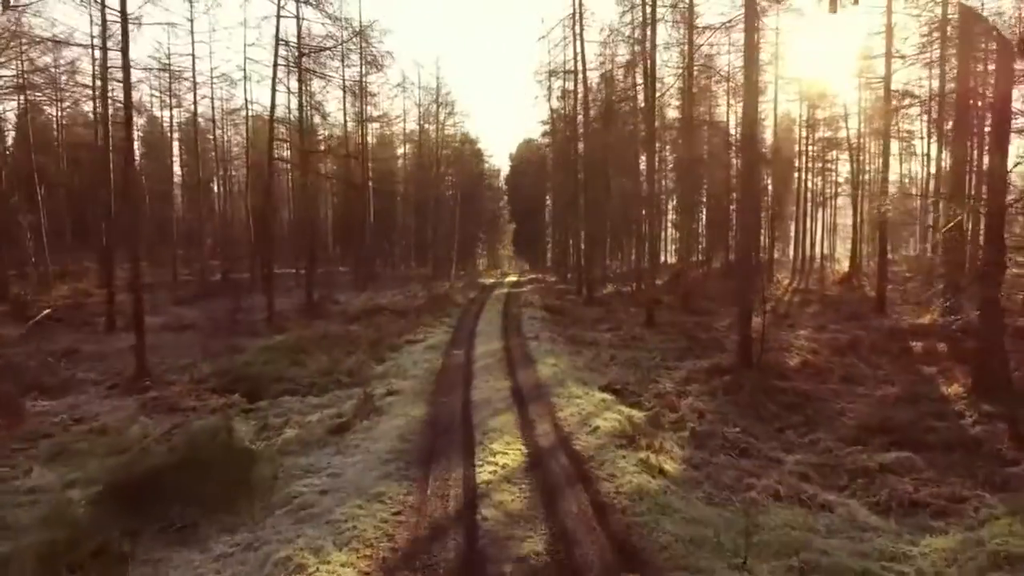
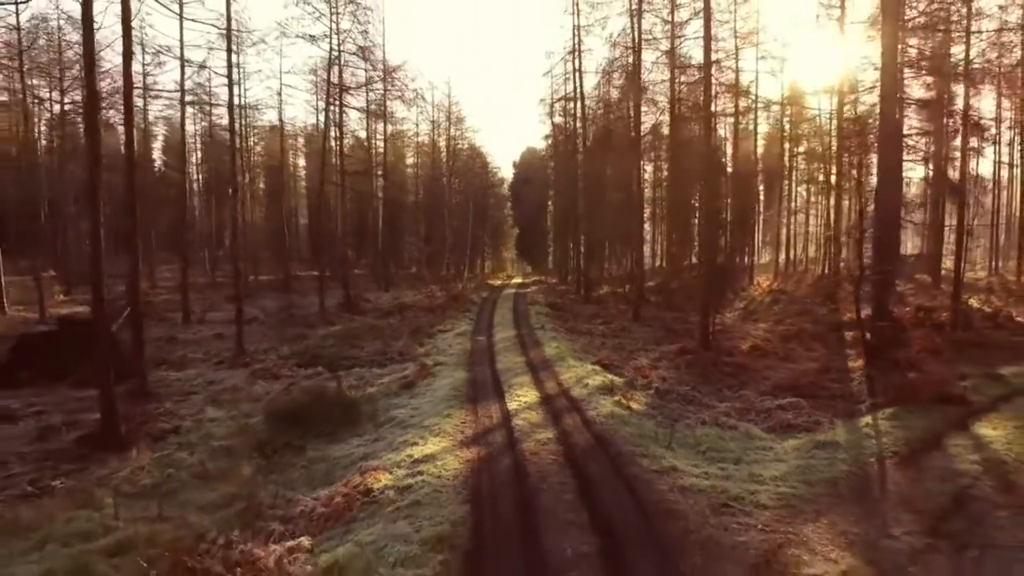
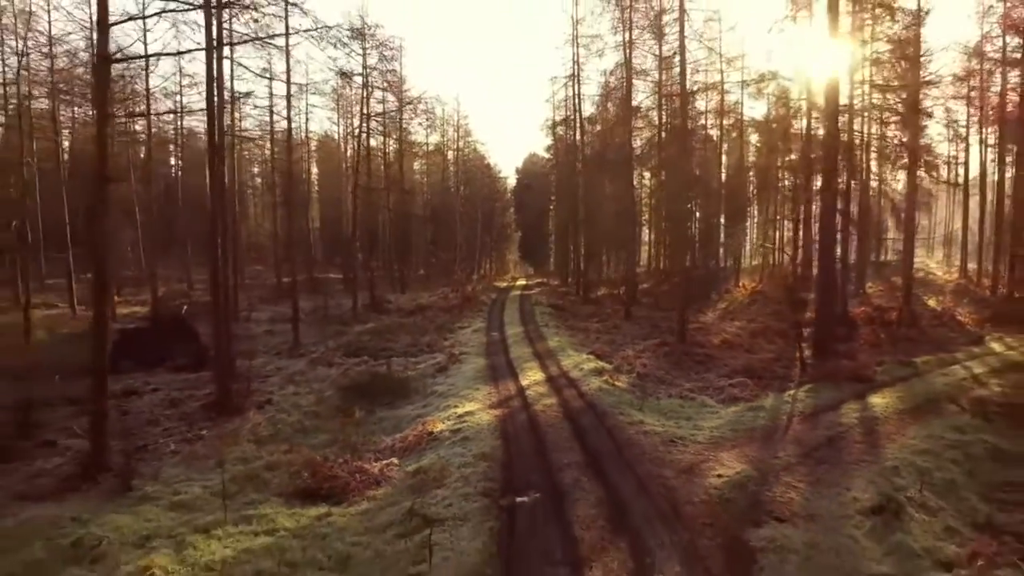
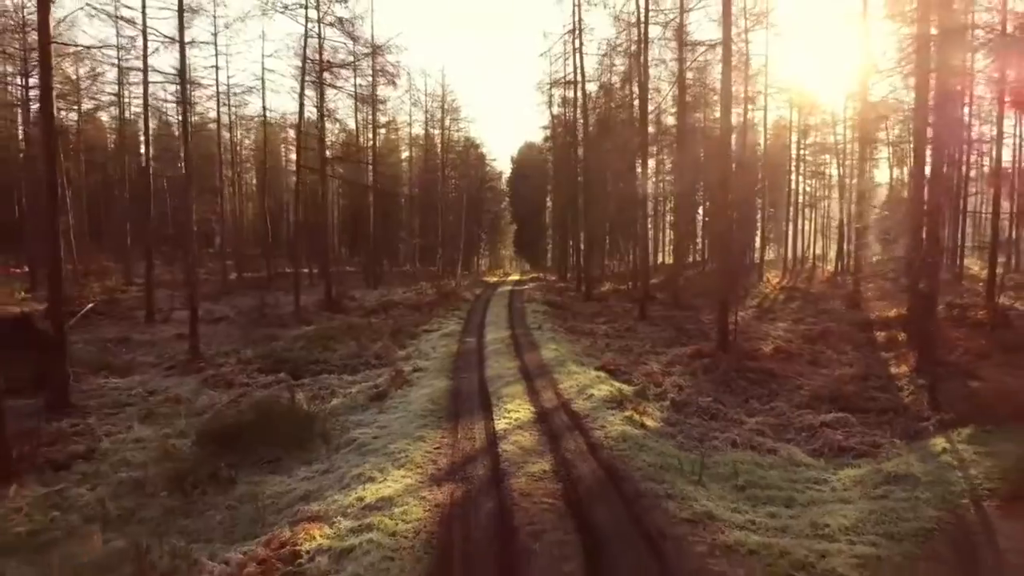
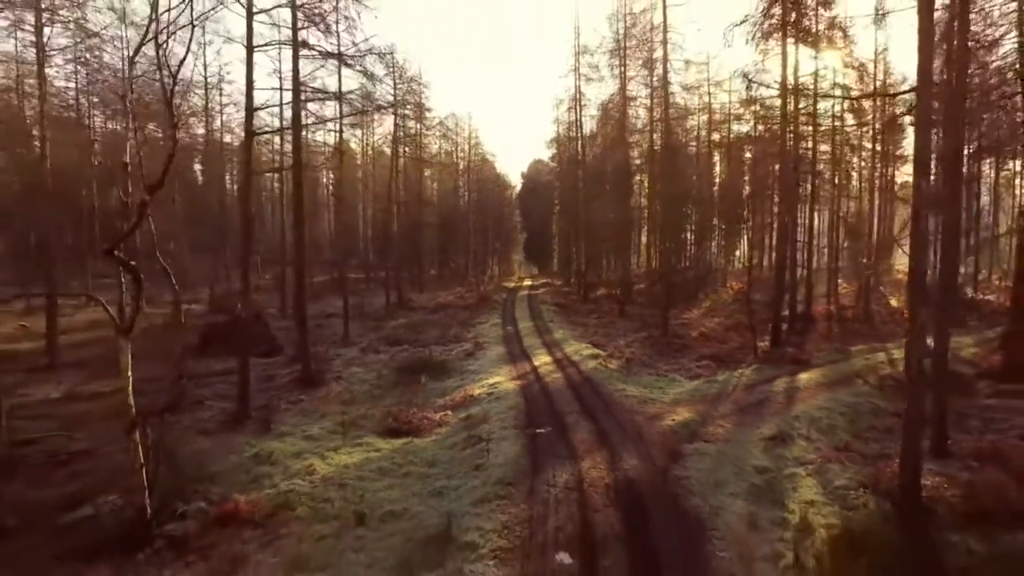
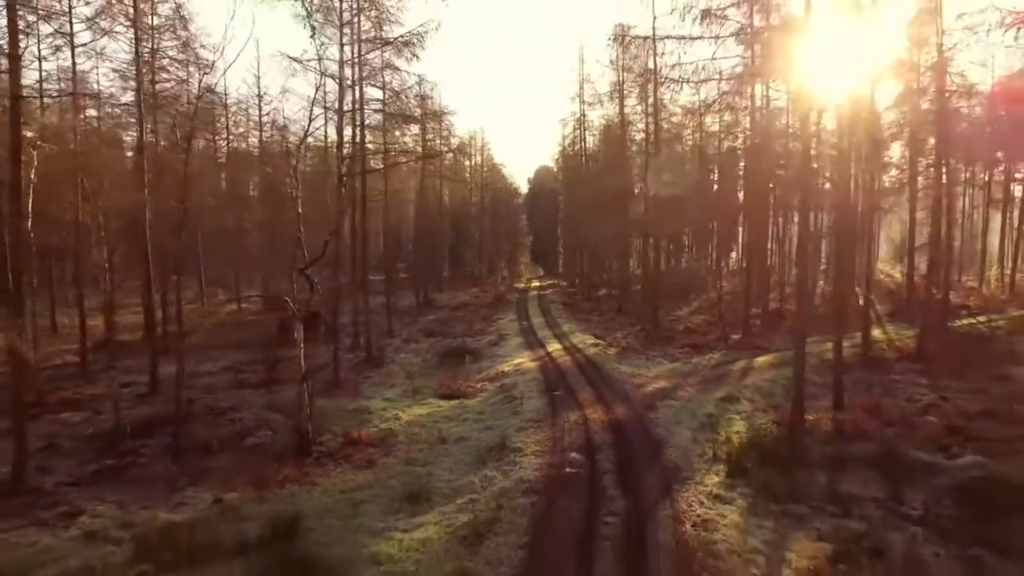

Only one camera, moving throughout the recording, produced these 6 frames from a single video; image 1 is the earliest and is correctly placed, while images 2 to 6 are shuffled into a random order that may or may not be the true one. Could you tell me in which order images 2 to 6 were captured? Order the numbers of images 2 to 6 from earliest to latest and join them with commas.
4, 2, 3, 5, 6
